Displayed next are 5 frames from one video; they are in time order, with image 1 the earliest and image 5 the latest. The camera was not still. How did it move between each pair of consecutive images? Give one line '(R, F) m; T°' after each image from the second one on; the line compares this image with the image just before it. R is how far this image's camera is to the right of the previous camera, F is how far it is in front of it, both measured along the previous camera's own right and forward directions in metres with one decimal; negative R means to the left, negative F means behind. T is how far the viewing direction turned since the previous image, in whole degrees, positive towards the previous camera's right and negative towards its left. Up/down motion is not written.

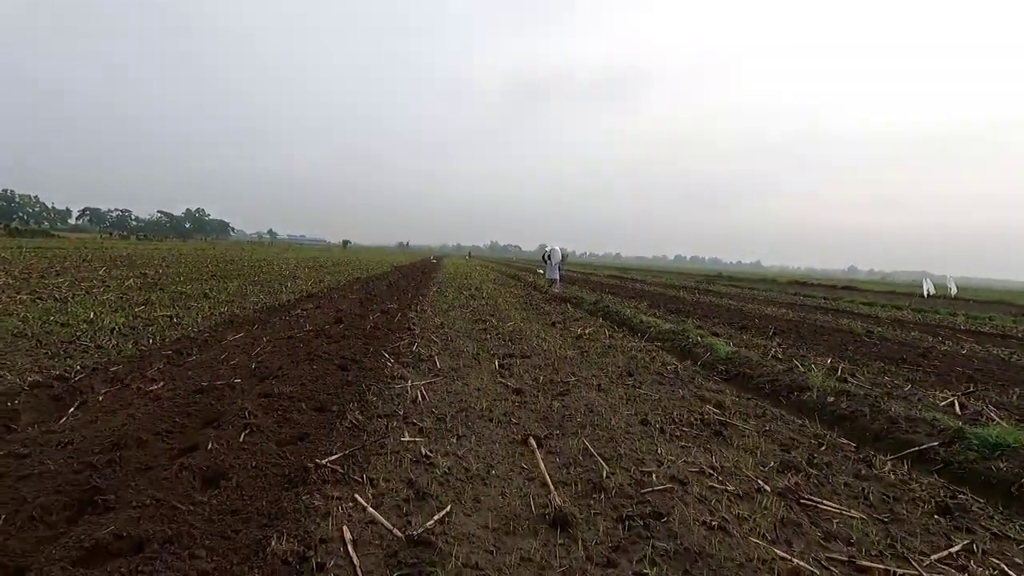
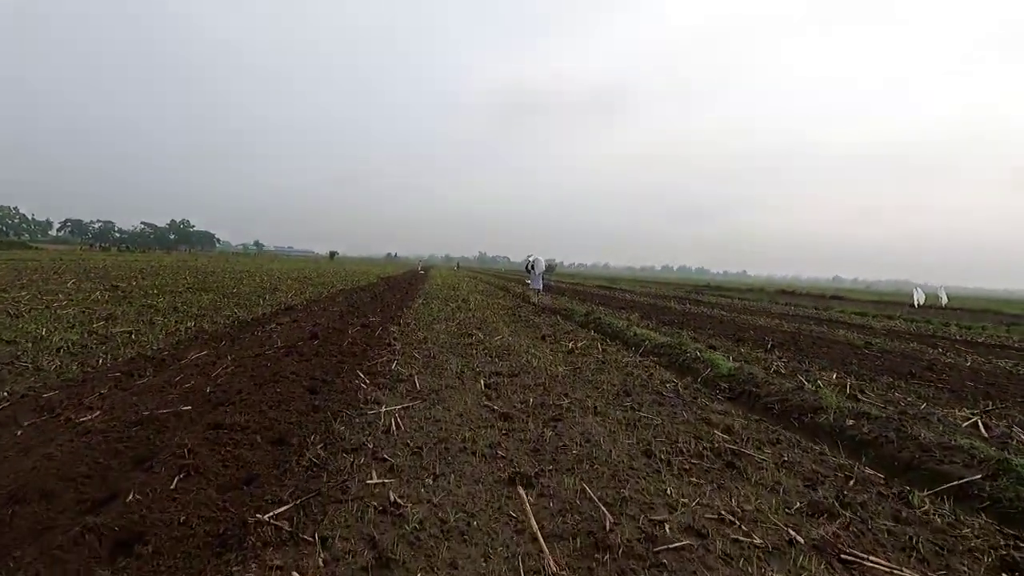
(0.0, +0.7) m; +1°
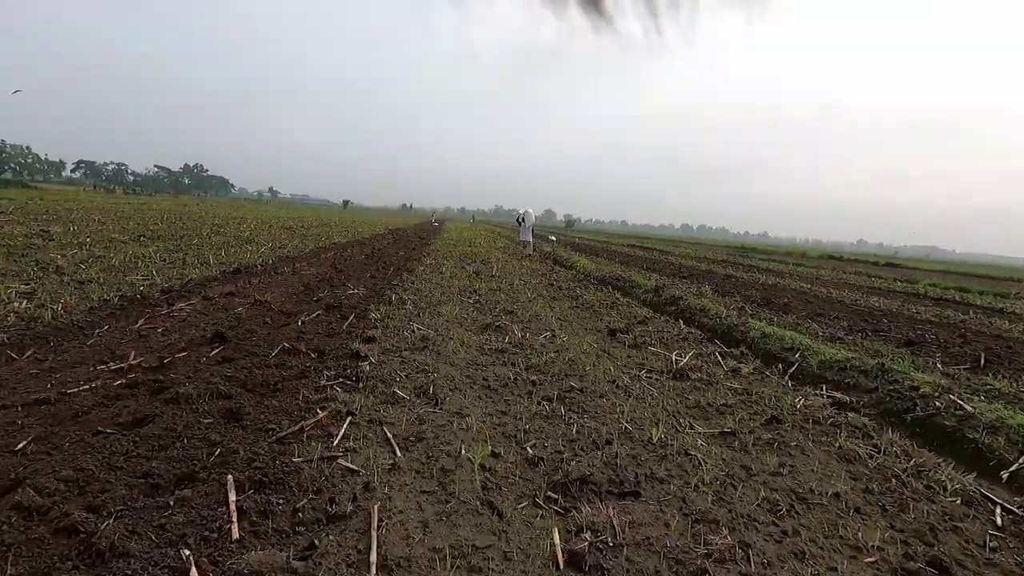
(-0.6, +5.2) m; -1°
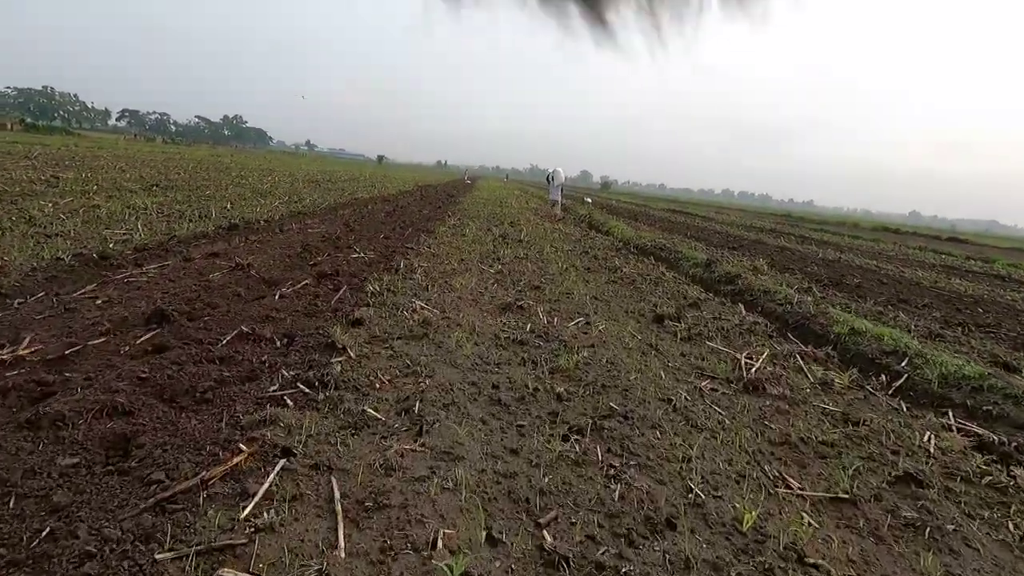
(+0.1, +1.5) m; -3°
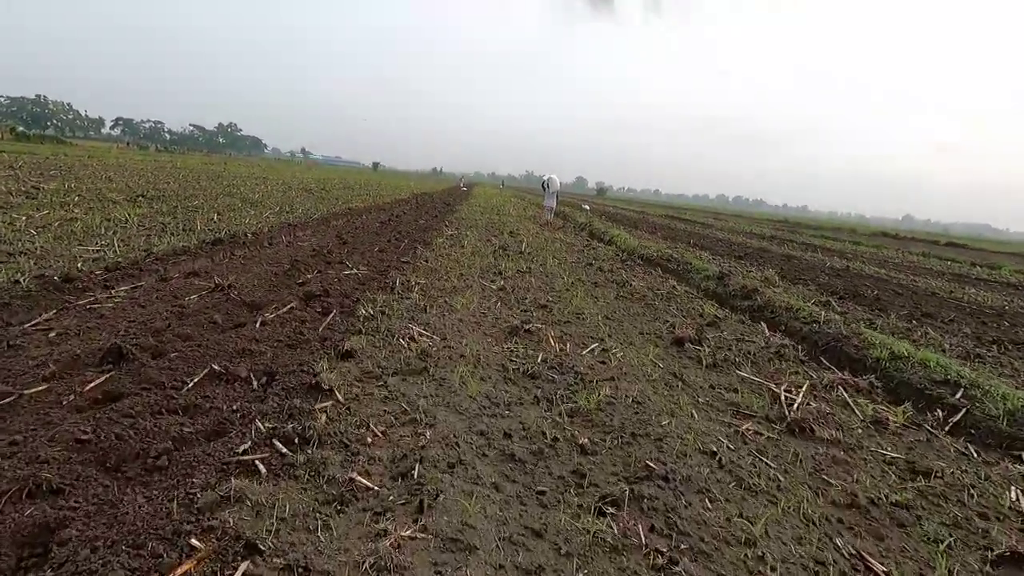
(-0.1, +0.6) m; 0°
